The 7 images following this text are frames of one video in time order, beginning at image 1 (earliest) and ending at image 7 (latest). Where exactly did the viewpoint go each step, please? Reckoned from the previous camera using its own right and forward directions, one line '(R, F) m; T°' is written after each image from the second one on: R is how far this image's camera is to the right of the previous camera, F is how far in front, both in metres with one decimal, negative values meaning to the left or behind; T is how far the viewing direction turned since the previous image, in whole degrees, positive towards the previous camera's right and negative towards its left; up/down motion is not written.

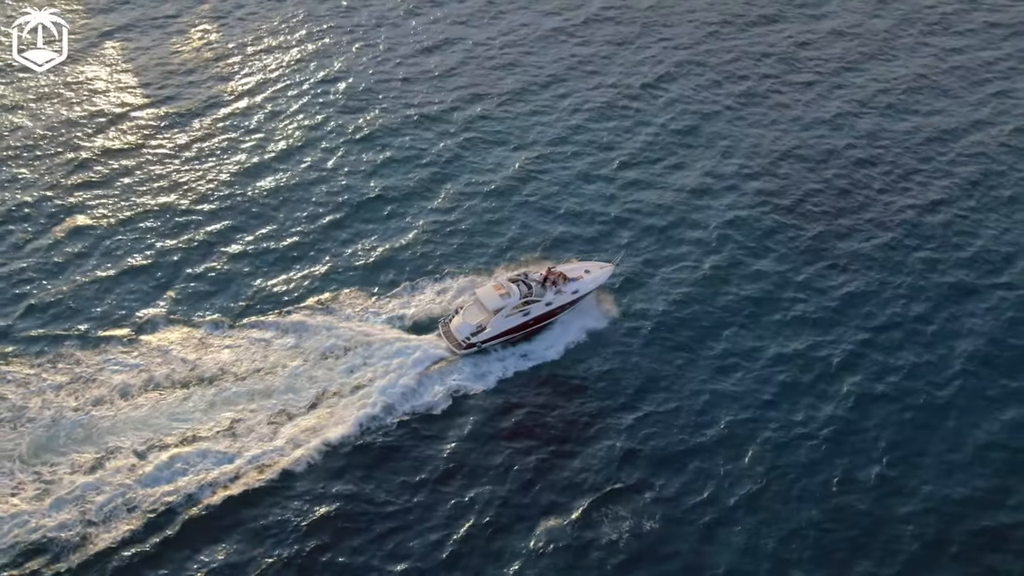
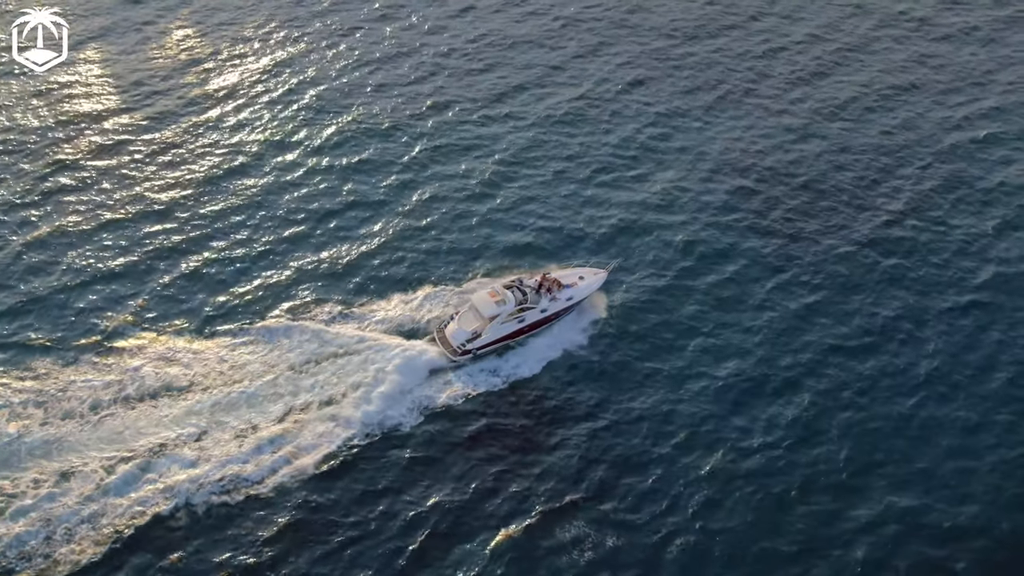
(+1.9, +0.2) m; 0°
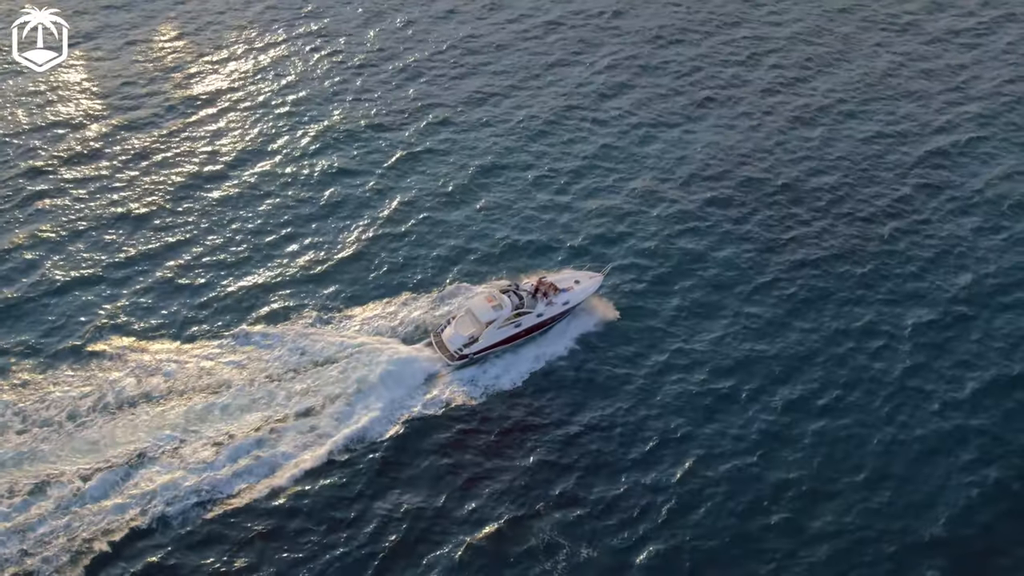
(+1.9, 0.0) m; 0°
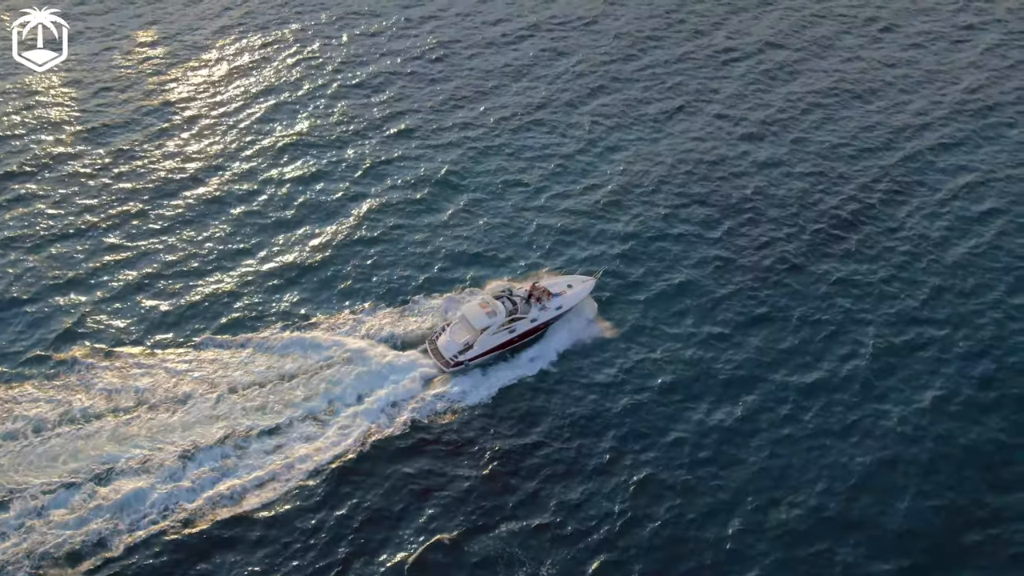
(+2.7, +0.1) m; -1°
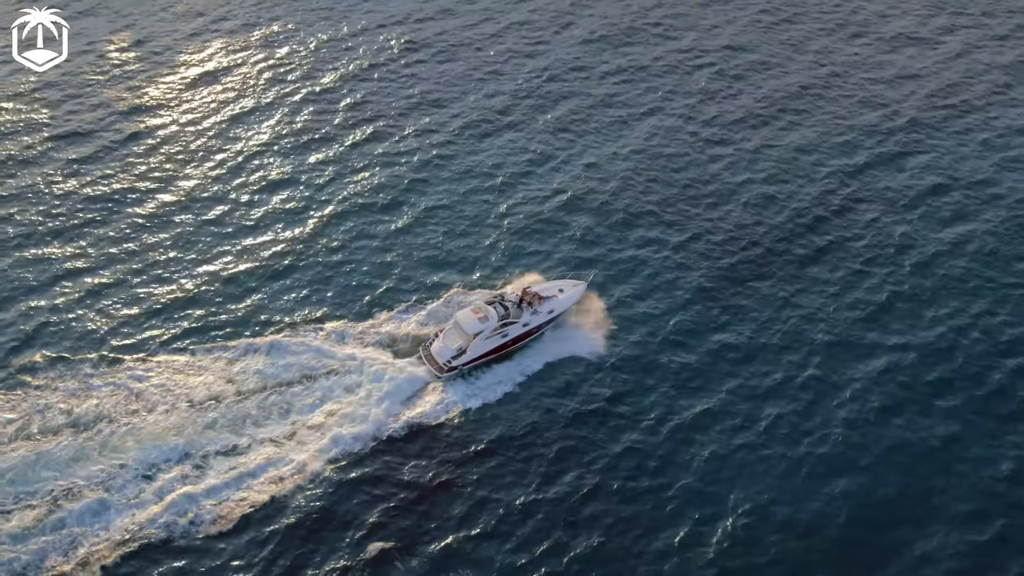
(+3.2, +0.7) m; -1°
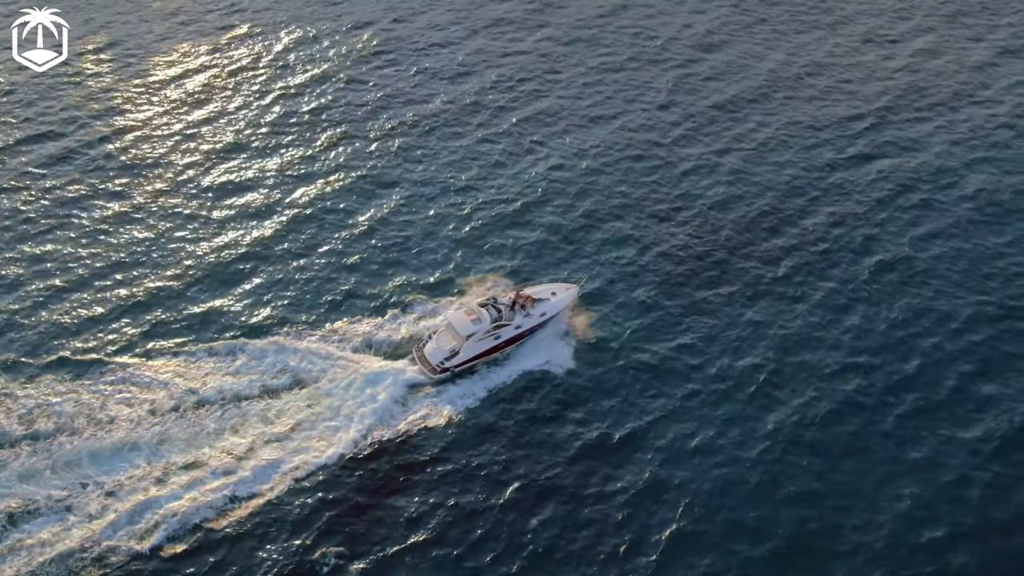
(+2.9, +0.8) m; -1°
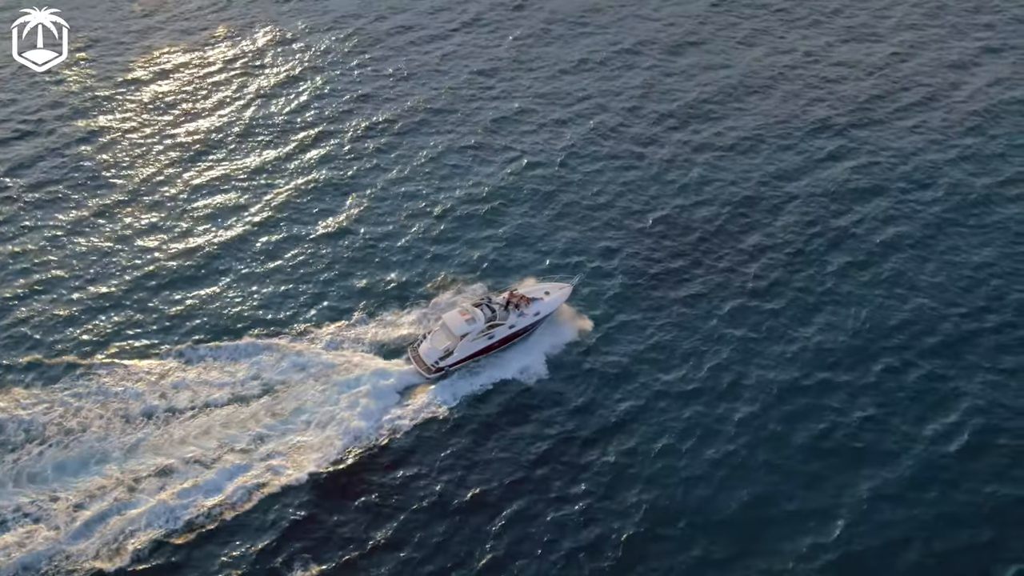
(+2.3, +0.5) m; -1°
